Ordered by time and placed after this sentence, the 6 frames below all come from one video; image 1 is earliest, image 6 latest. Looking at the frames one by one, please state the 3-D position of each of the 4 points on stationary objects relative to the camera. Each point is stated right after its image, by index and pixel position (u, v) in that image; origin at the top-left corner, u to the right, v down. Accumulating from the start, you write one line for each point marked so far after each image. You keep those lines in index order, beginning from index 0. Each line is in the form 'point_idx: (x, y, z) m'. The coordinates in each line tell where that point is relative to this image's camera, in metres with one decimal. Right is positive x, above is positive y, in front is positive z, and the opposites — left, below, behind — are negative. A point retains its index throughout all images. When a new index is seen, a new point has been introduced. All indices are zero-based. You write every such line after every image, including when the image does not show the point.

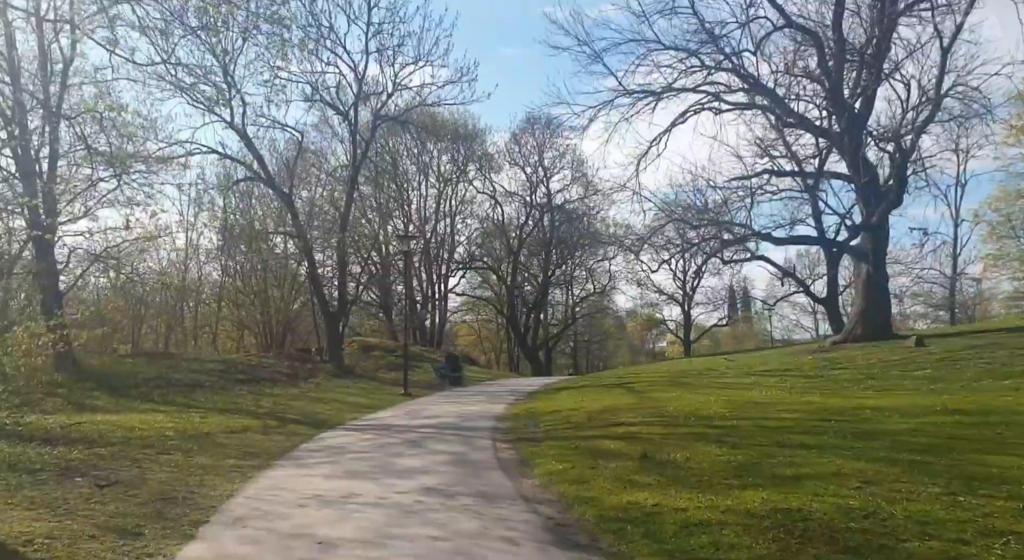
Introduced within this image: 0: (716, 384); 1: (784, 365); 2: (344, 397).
0: (+4.1, -2.1, +14.7) m
1: (+7.1, -2.2, +18.9) m
2: (-4.4, -3.1, +19.2) m
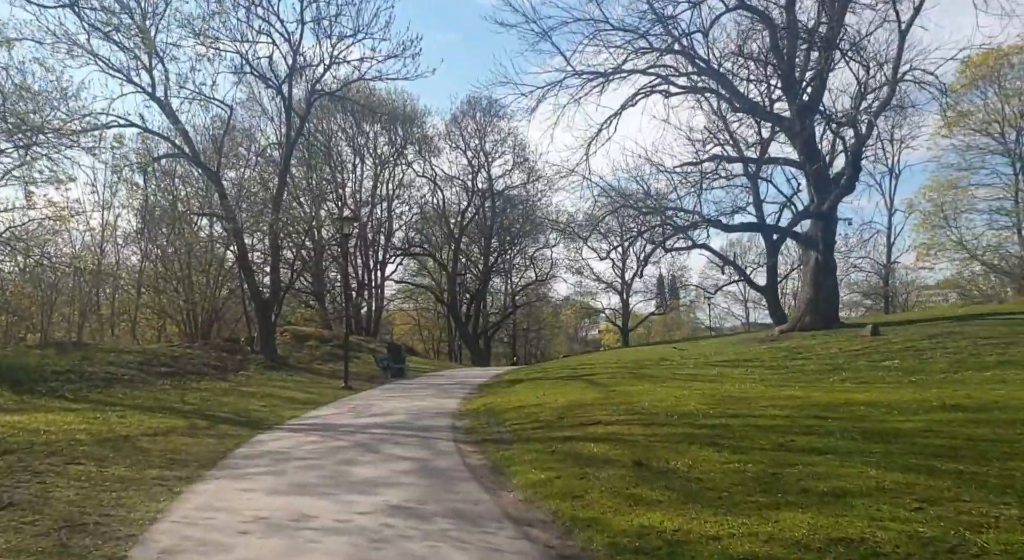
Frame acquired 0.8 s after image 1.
0: (+3.2, -1.8, +14.1) m
1: (+5.9, -1.9, +18.5) m
2: (-5.7, -2.7, +17.8) m
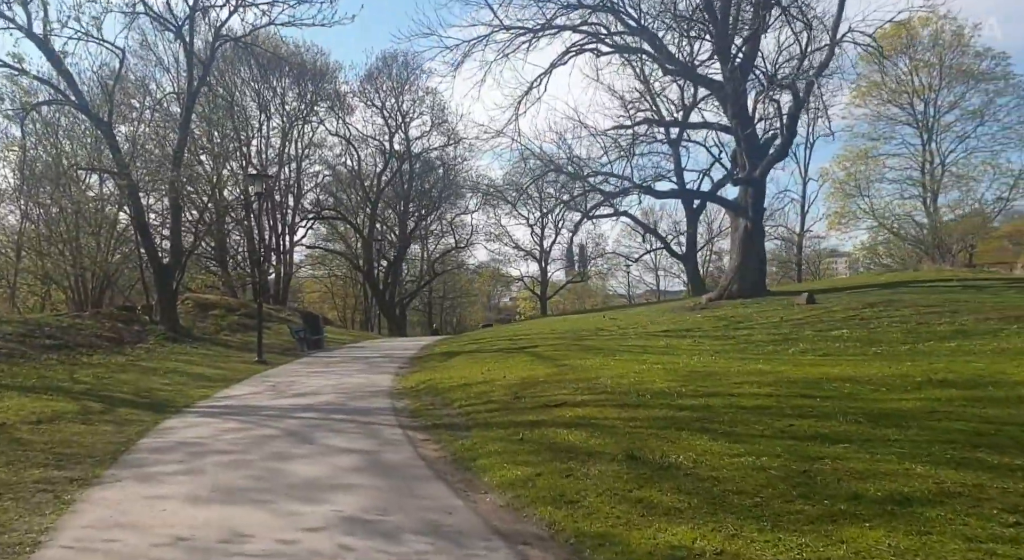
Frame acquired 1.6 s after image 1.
0: (+2.1, -1.2, +13.5) m
1: (+4.2, -1.1, +18.2) m
2: (-7.2, -1.9, +16.1) m
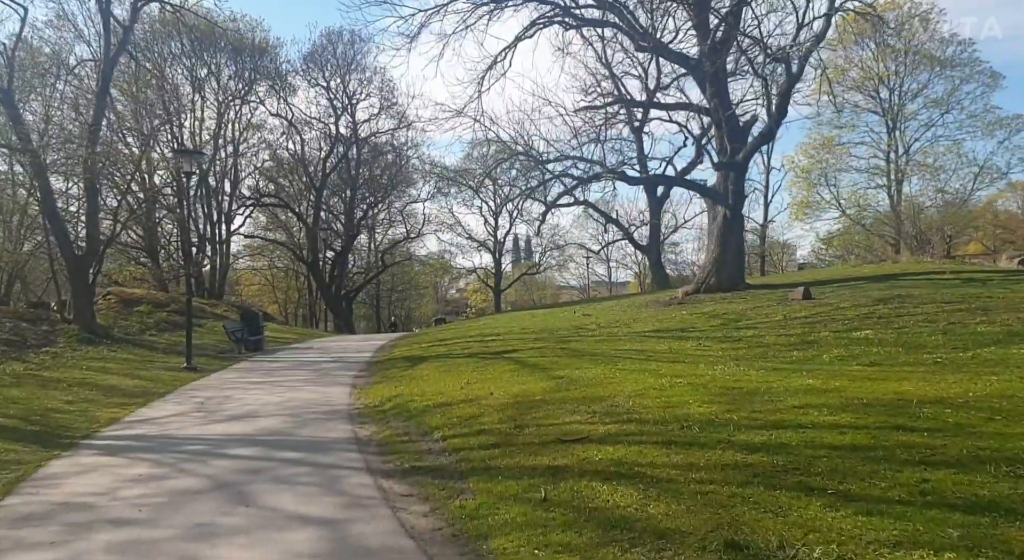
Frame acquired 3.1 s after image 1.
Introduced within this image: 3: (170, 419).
0: (+1.7, -1.1, +11.6) m
1: (+3.5, -0.9, +16.5) m
2: (-7.7, -1.8, +13.6) m
3: (-4.5, -1.8, +9.6) m
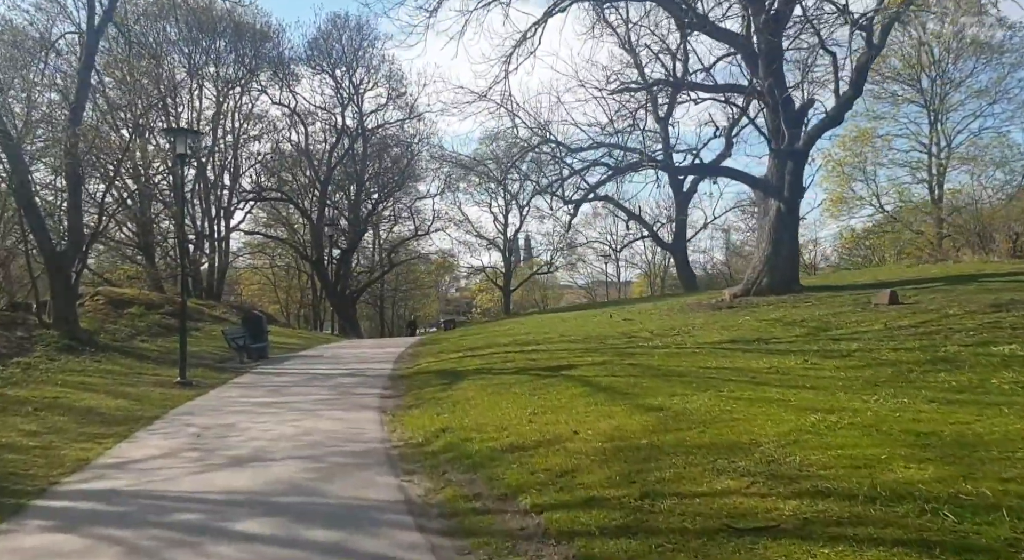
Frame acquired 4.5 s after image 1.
0: (+2.6, -1.2, +9.5) m
1: (+4.3, -0.9, +14.4) m
2: (-6.9, -1.8, +11.4) m
3: (-3.7, -1.8, +7.4) m
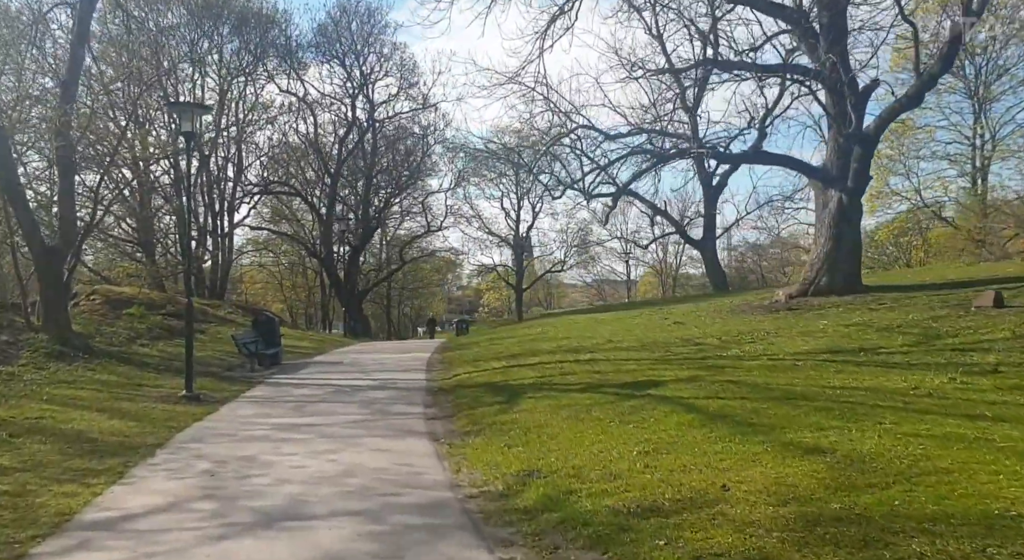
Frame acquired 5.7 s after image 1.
0: (+3.5, -1.2, +7.8) m
1: (+5.2, -0.9, +12.6) m
2: (-6.0, -1.8, +9.7) m
3: (-2.8, -1.8, +5.7) m
